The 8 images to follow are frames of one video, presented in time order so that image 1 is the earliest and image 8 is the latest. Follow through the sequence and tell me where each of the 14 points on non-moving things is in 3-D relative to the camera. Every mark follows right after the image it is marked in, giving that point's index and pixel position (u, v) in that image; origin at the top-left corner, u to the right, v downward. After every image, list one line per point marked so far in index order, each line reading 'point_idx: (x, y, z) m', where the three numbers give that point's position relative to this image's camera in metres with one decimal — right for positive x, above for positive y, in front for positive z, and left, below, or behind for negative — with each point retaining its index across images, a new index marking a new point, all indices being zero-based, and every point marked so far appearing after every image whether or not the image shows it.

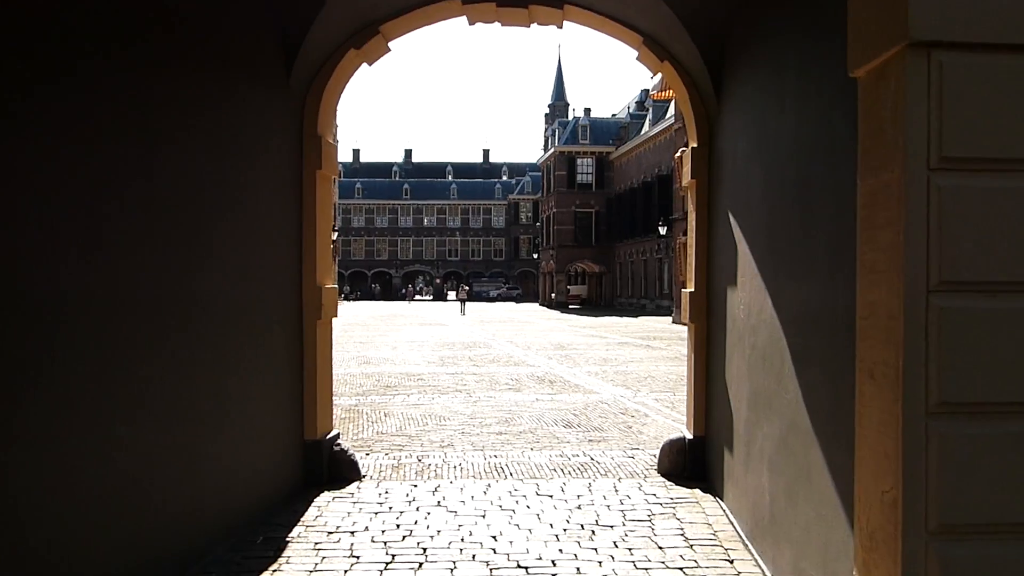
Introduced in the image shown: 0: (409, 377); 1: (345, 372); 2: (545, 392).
0: (-1.8, -1.5, +14.9) m
1: (-3.0, -1.5, +16.0) m
2: (+0.5, -1.6, +12.9) m
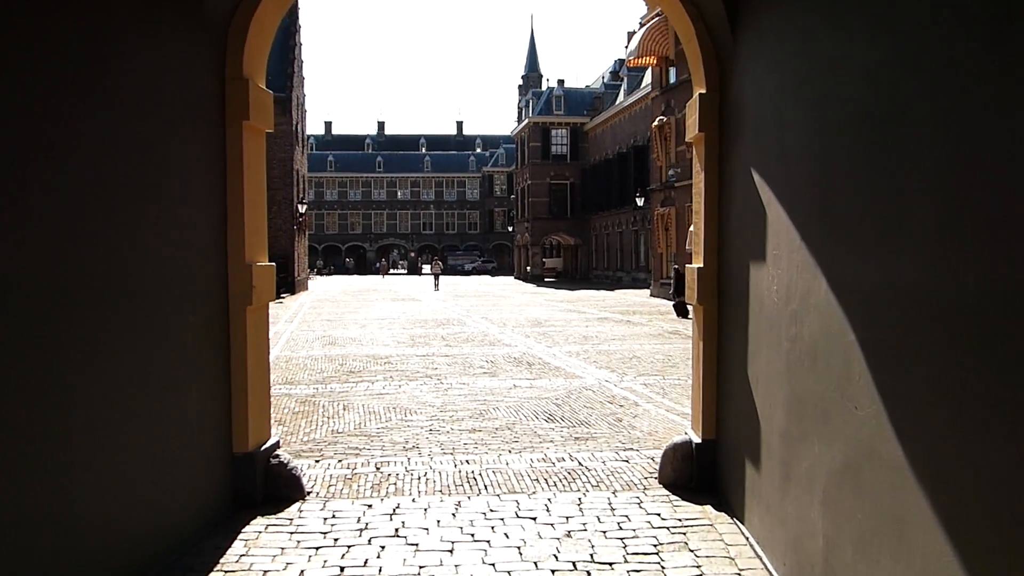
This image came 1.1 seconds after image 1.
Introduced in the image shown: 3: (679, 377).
0: (-2.2, -1.2, +13.7) m
1: (-3.5, -1.1, +14.8) m
2: (+0.2, -1.2, +11.8) m
3: (+2.2, -1.2, +11.7) m
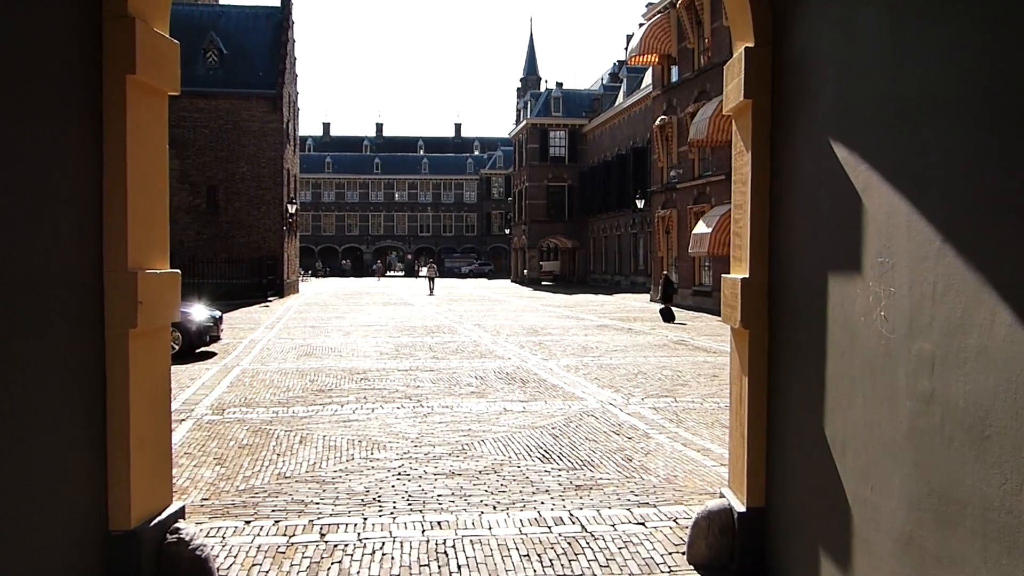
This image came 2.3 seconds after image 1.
0: (-2.3, -1.3, +12.2) m
1: (-3.6, -1.2, +13.3) m
2: (0.0, -1.3, +10.3) m
3: (+2.1, -1.3, +10.3) m
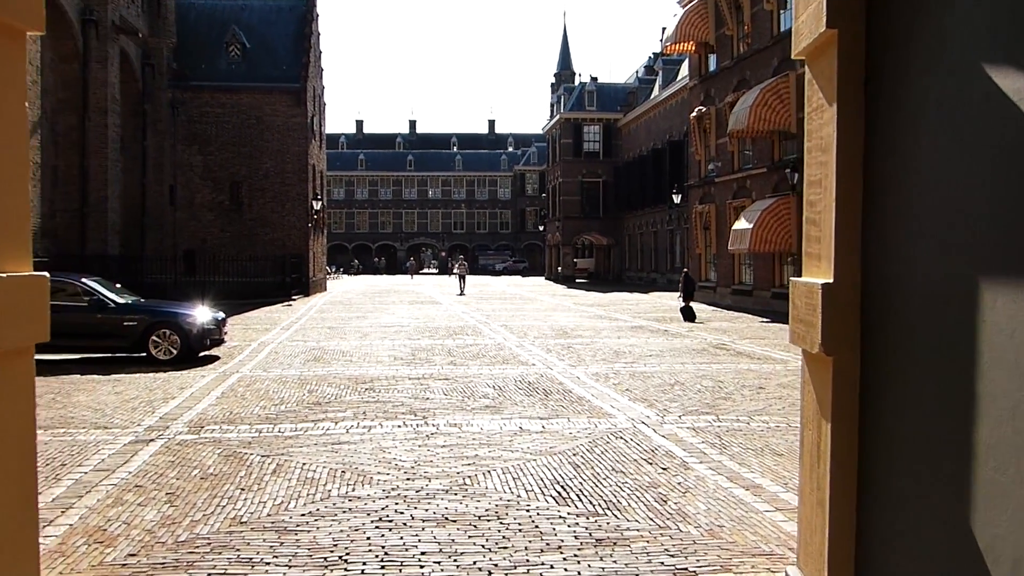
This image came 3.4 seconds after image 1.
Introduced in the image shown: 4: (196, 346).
0: (-2.0, -1.3, +11.1) m
1: (-3.3, -1.2, +12.2) m
2: (+0.2, -1.3, +9.1) m
3: (+2.3, -1.3, +8.9) m
4: (-4.9, -0.9, +13.4) m
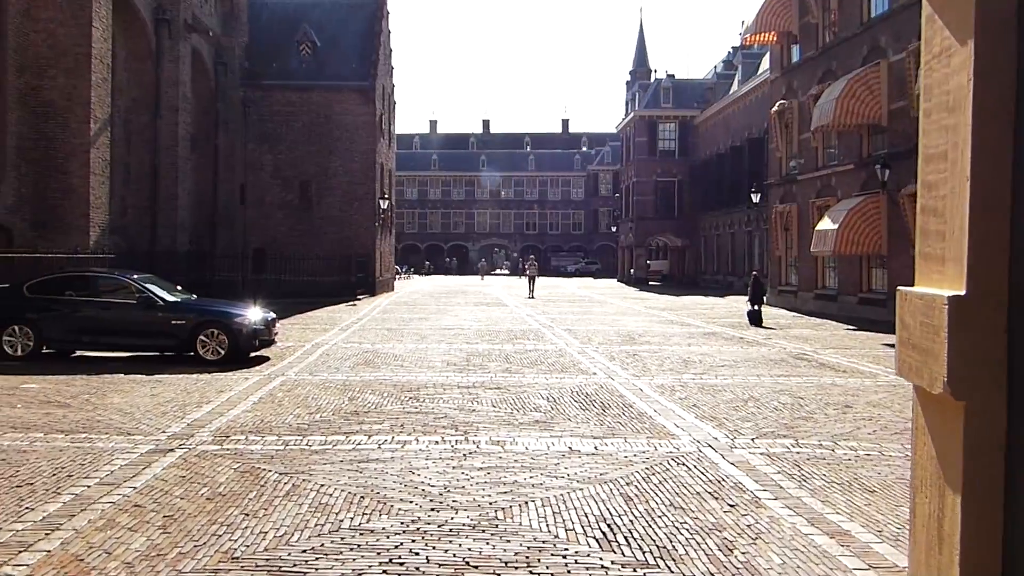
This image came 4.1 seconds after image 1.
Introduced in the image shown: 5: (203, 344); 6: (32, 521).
0: (-1.4, -1.3, +10.4) m
1: (-2.5, -1.2, +11.6) m
2: (+0.7, -1.4, +8.2) m
3: (+2.8, -1.4, +7.9) m
4: (-4.0, -0.9, +13.0) m
5: (-4.6, -0.8, +12.9) m
6: (-3.0, -1.4, +5.4) m
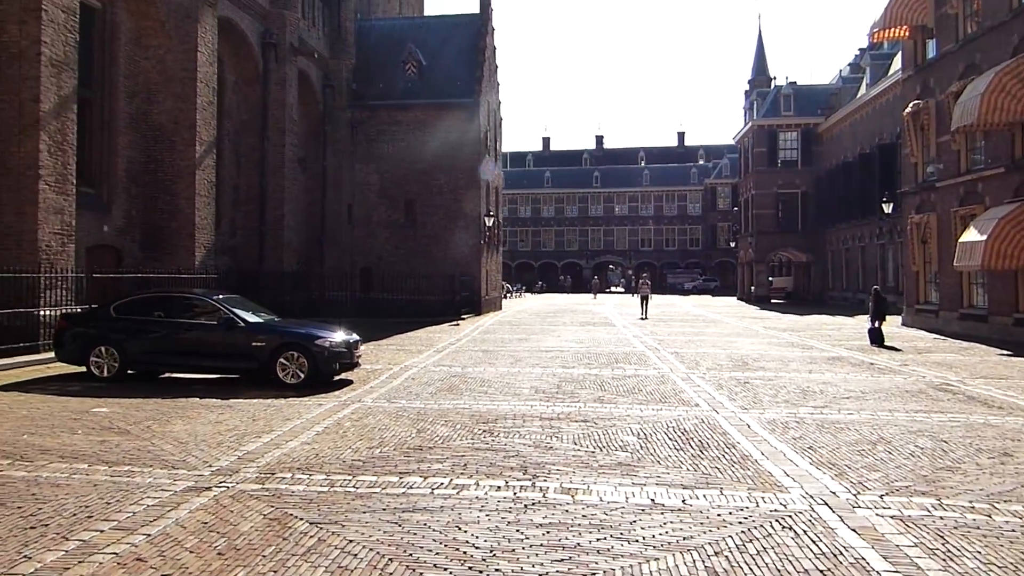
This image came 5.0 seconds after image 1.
0: (-0.4, -1.5, +9.5) m
1: (-1.4, -1.5, +10.9) m
2: (+1.3, -1.6, +7.1) m
3: (+3.3, -1.6, +6.5) m
4: (-2.7, -1.2, +12.5) m
5: (-3.3, -1.1, +12.5) m
6: (-2.7, -1.6, +4.8) m
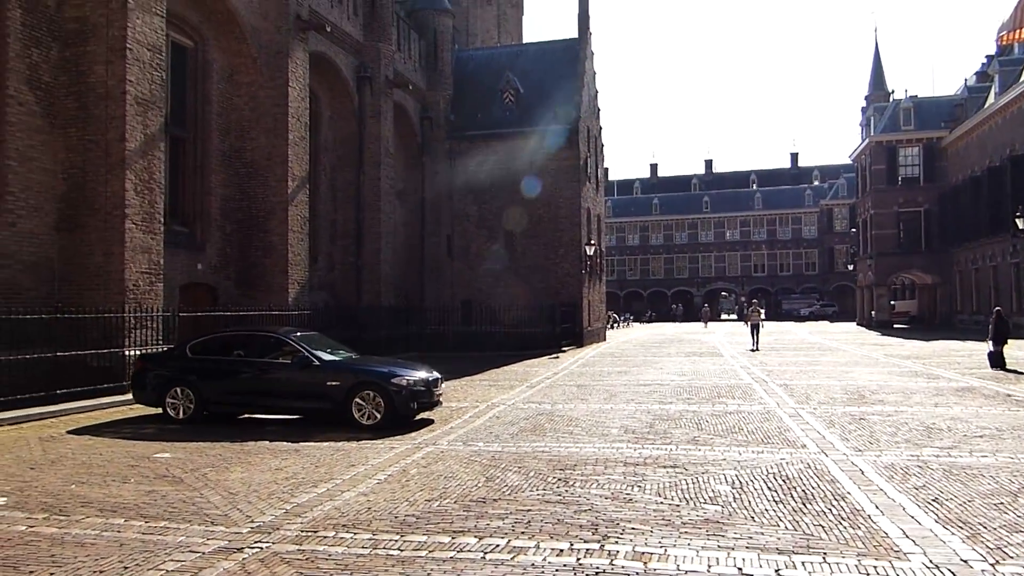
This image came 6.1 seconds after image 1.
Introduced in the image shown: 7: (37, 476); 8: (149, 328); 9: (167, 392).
0: (+0.4, -1.8, +8.6) m
1: (-0.4, -1.9, +10.1) m
2: (+1.8, -1.8, +6.0) m
3: (+3.7, -1.7, +5.1) m
4: (-1.5, -1.7, +11.8) m
5: (-2.1, -1.6, +11.9) m
6: (-2.5, -1.8, +4.2) m
7: (-4.6, -1.8, +8.5) m
8: (-6.4, -0.7, +15.3) m
9: (-5.0, -1.5, +12.6) m
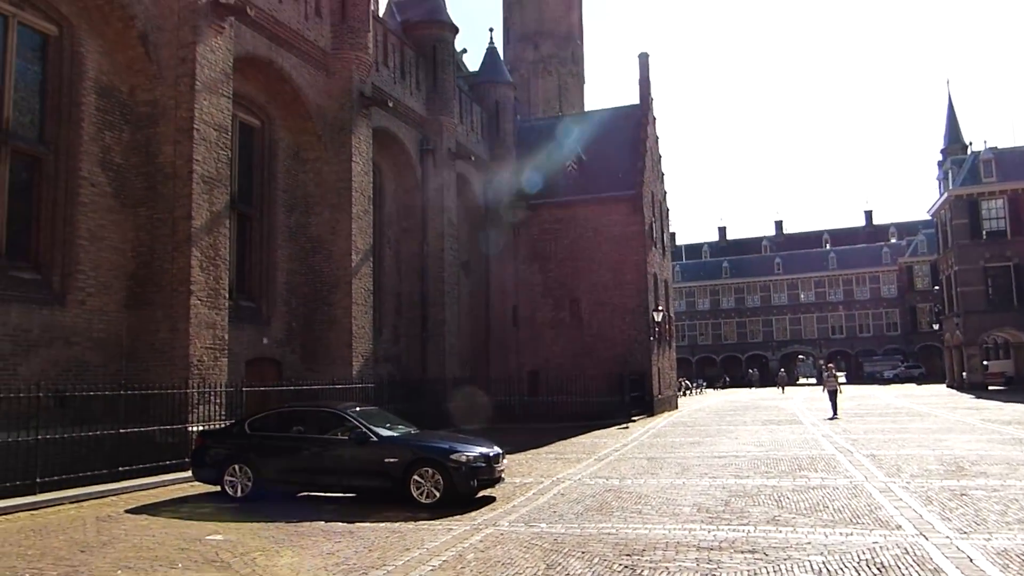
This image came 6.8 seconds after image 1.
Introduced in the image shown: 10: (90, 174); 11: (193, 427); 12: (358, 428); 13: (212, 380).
0: (+0.9, -2.5, +8.0) m
1: (+0.3, -2.7, +9.5) m
2: (+2.2, -2.2, +5.2) m
3: (+4.0, -2.0, +4.3) m
4: (-0.7, -2.6, +11.4) m
5: (-1.3, -2.6, +11.5) m
6: (-2.3, -2.2, +3.8) m
7: (-4.0, -2.6, +8.2) m
8: (-5.3, -2.0, +15.3) m
9: (-4.1, -2.6, +12.4) m
10: (-7.5, +2.0, +15.4) m
11: (-5.4, -2.3, +14.7) m
12: (-2.1, -1.9, +12.1) m
13: (-5.4, -1.7, +15.5) m
